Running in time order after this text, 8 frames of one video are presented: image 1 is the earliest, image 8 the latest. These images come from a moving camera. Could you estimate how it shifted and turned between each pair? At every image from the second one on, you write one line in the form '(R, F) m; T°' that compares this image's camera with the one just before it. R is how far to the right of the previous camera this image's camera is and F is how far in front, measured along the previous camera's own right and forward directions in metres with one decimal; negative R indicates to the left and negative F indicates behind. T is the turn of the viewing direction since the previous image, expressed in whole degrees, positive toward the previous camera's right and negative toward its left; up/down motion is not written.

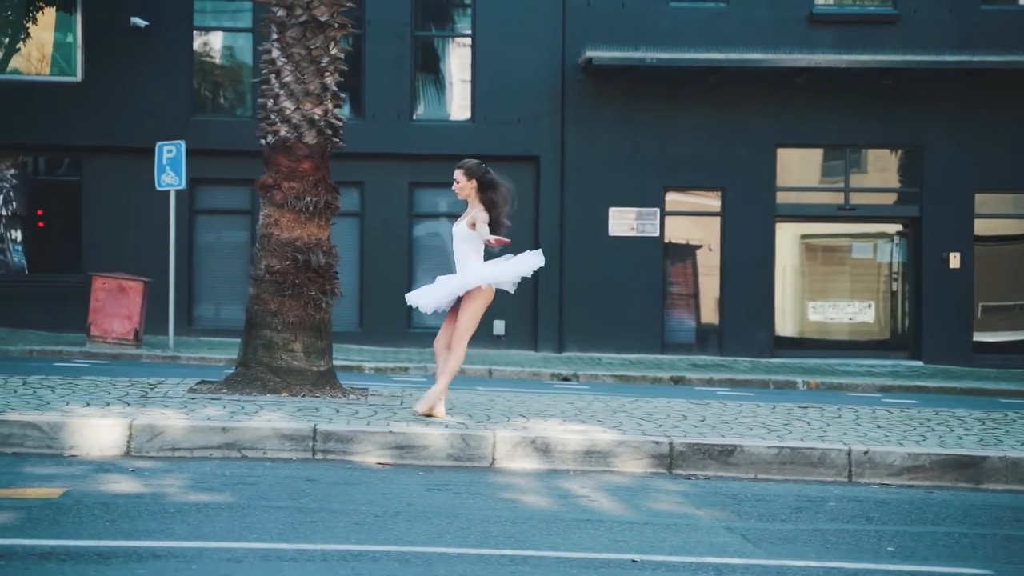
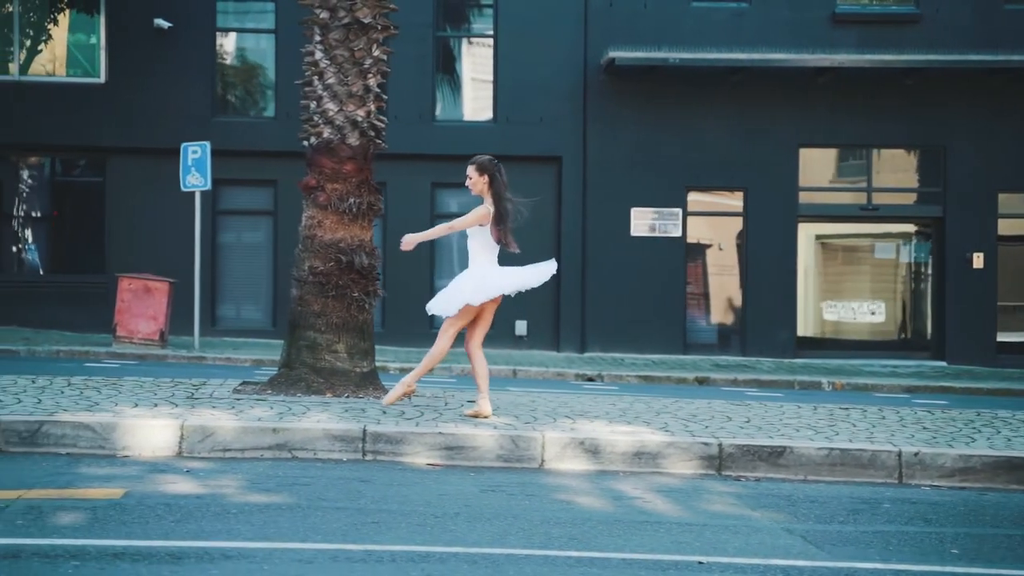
(-0.2, 0.0) m; -1°
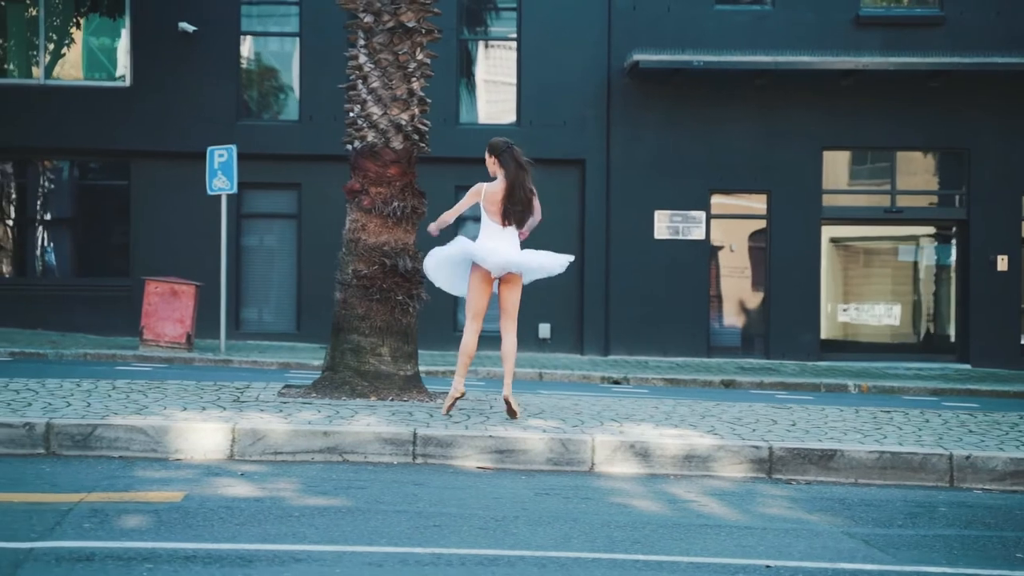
(-0.2, 0.0) m; -1°
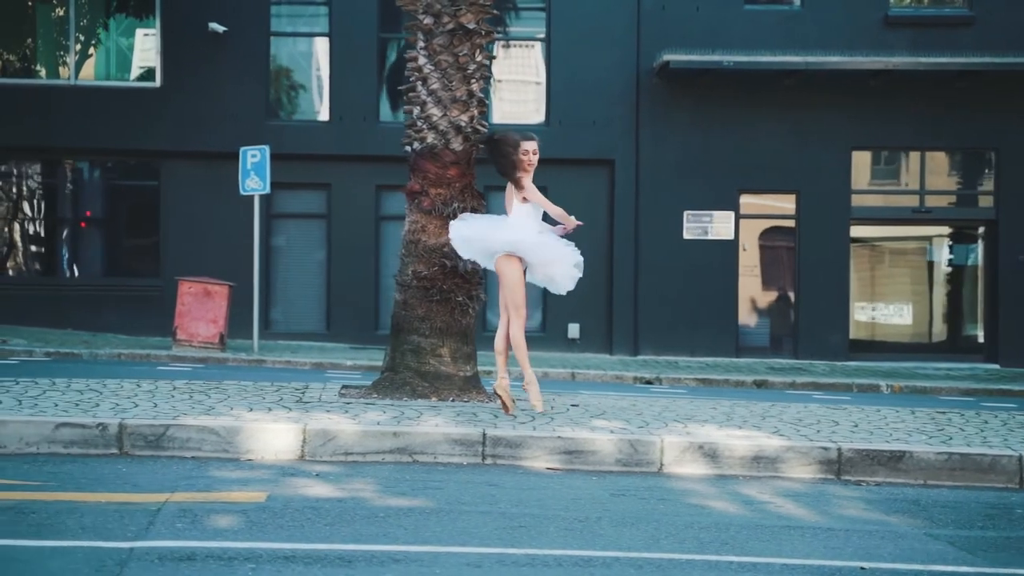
(-0.3, 0.0) m; -1°
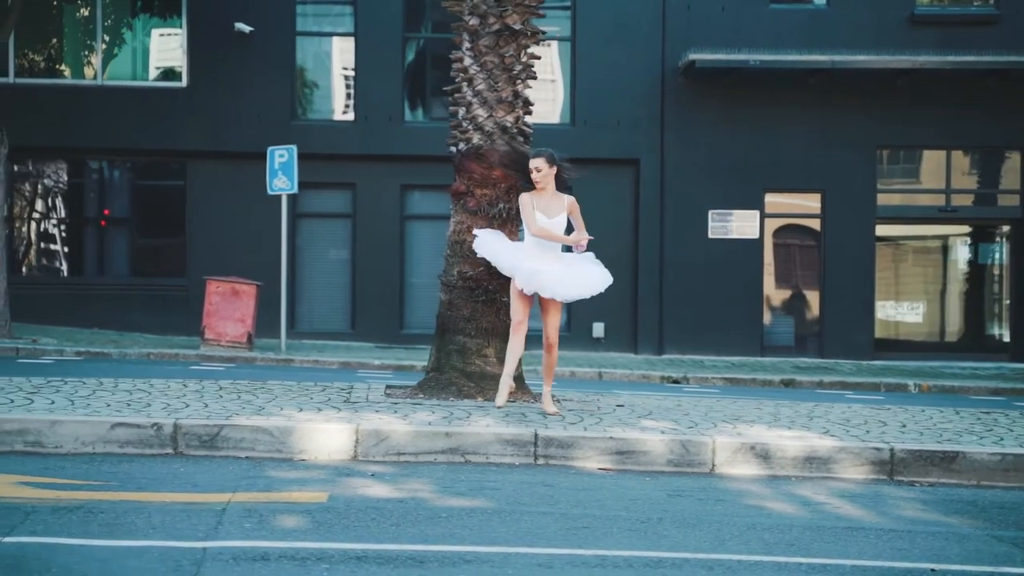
(-0.2, 0.0) m; -1°
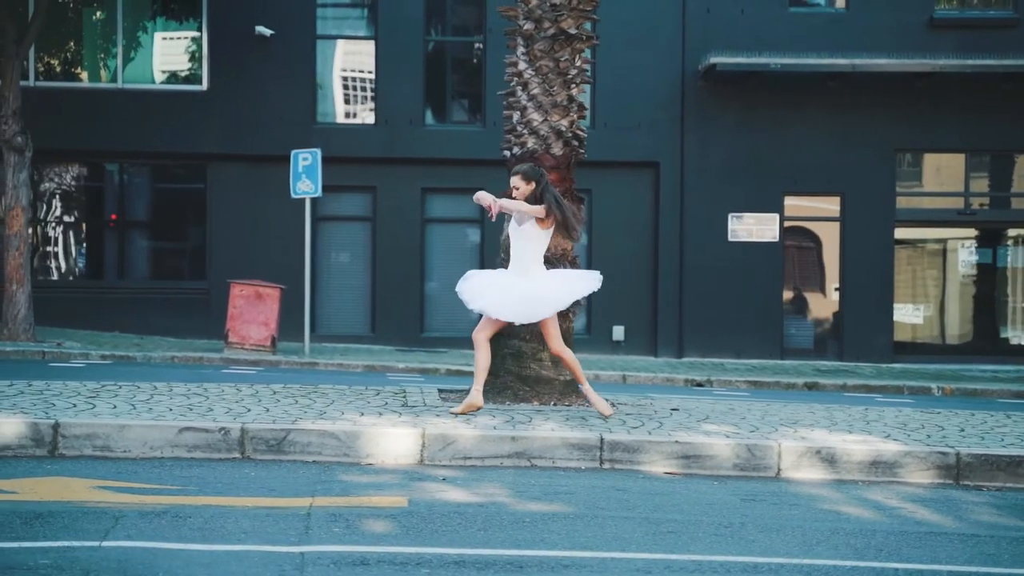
(-0.4, 0.0) m; 0°
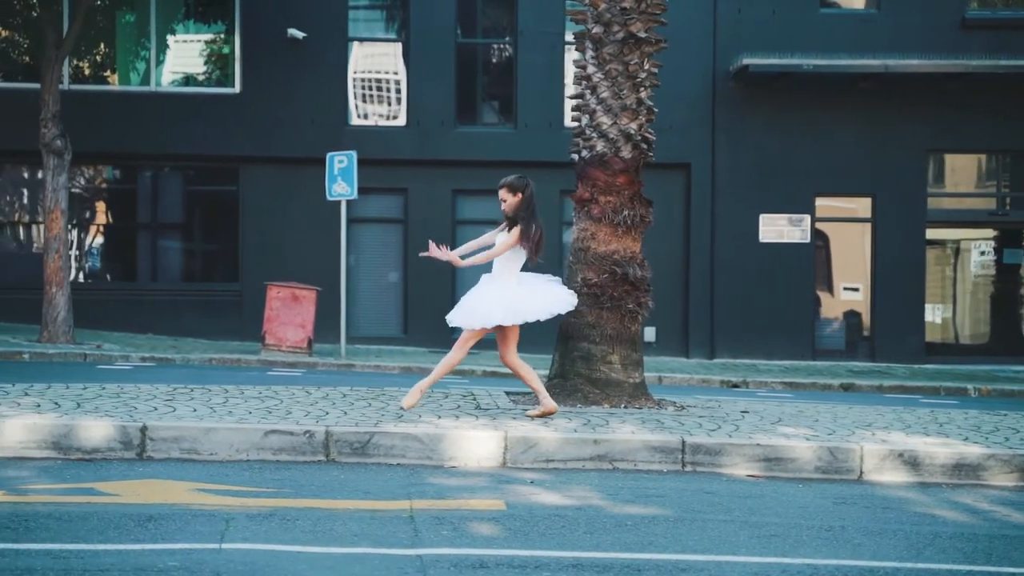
(-0.4, 0.0) m; -1°
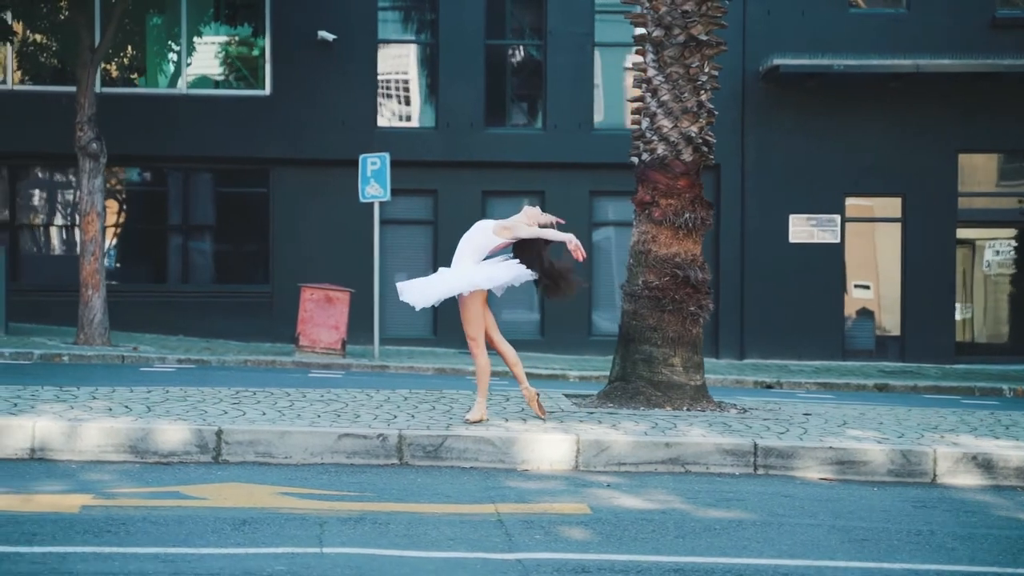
(-0.3, 0.0) m; -1°
